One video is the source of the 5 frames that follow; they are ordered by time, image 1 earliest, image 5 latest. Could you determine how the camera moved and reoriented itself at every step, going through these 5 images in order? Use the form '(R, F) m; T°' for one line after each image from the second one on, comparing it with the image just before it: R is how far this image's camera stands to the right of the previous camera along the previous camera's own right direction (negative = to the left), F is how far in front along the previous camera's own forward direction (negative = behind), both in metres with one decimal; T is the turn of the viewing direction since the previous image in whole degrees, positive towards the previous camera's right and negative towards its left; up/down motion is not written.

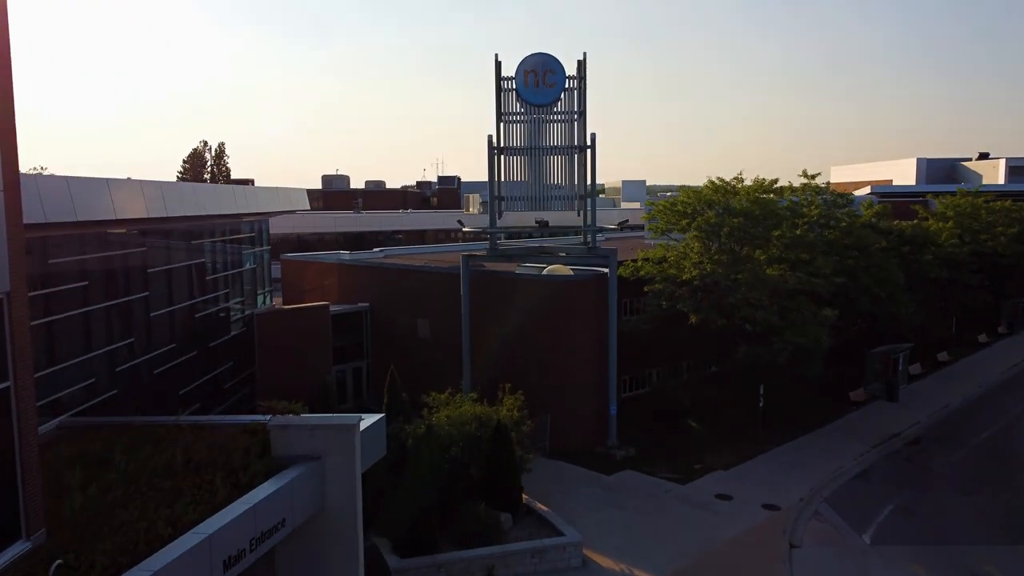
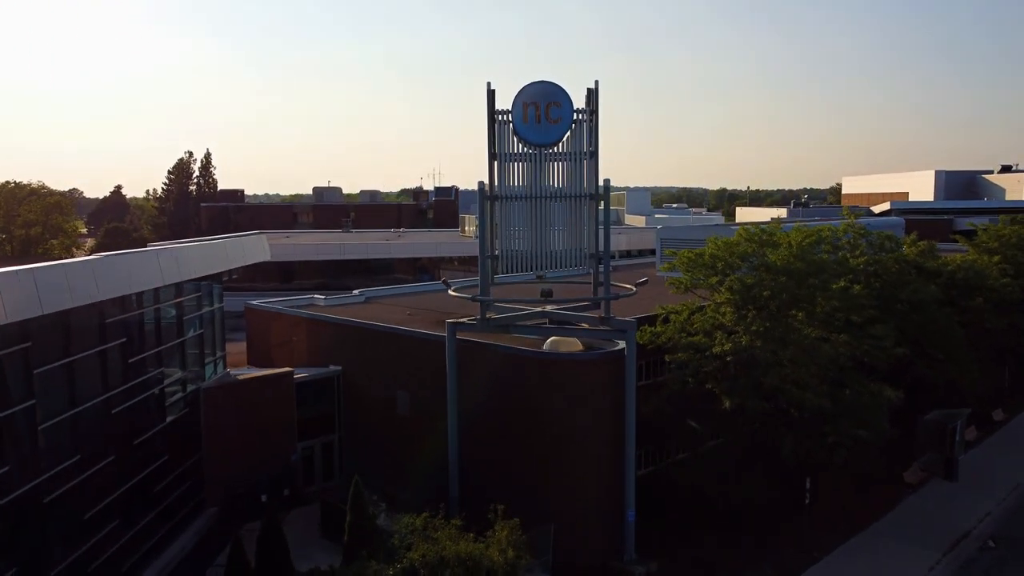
(+0.1, +3.9) m; 0°
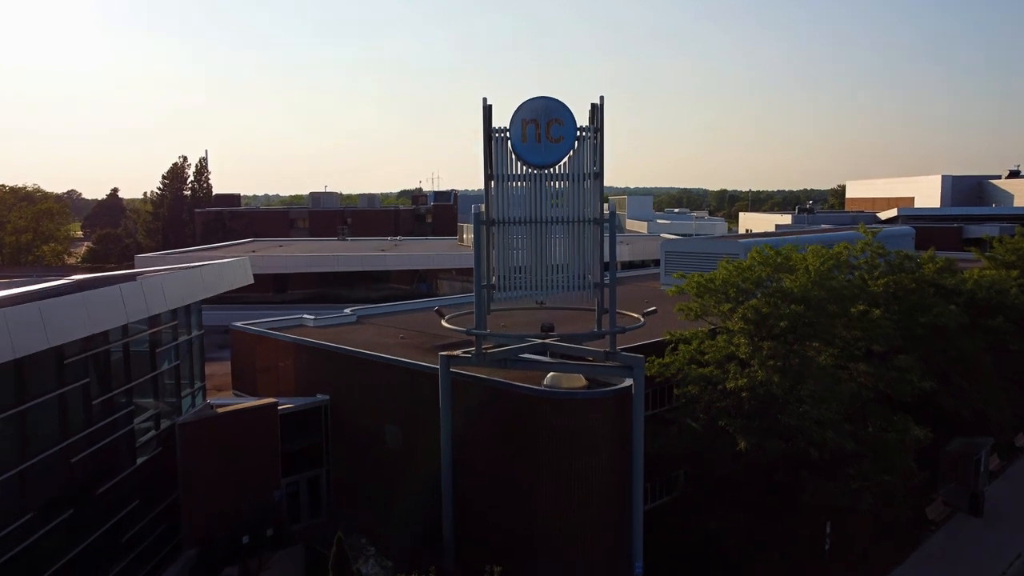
(0.0, +1.4) m; 0°
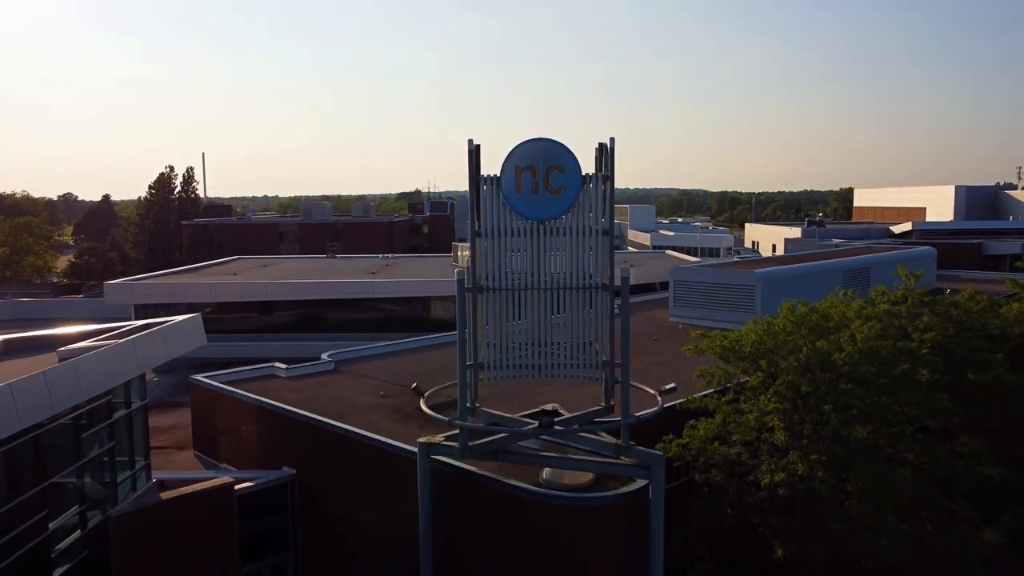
(+0.1, +2.8) m; 0°
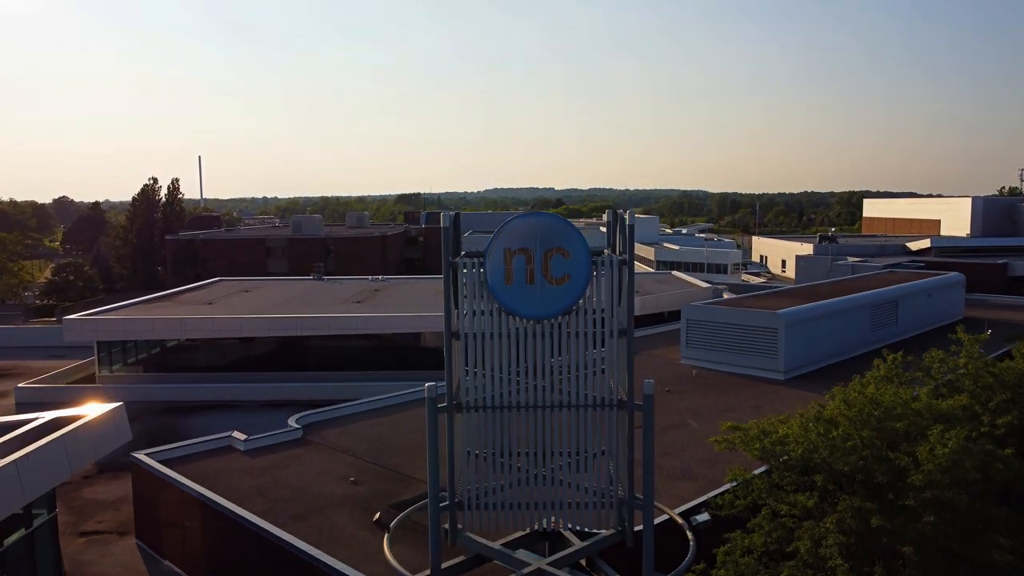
(+0.1, +3.2) m; 0°
